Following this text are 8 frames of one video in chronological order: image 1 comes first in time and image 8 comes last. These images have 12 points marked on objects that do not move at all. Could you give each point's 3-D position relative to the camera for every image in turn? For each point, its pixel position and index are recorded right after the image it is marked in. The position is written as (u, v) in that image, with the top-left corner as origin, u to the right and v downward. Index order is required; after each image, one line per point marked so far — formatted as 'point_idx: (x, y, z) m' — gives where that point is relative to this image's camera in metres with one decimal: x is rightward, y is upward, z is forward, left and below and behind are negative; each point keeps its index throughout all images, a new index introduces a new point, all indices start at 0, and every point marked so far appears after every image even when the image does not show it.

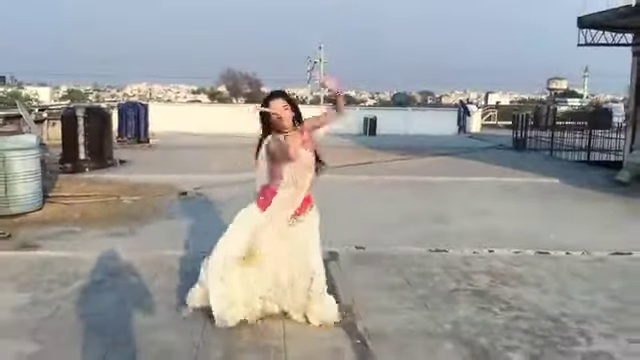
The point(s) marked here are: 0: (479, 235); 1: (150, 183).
0: (+1.7, -0.6, +7.2) m
1: (-2.6, 0.0, +10.6) m
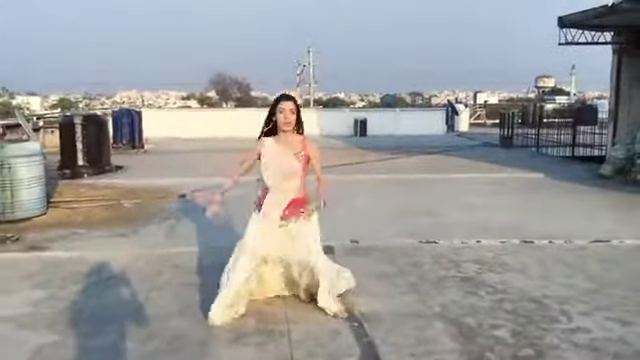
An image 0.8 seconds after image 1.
0: (+1.6, -0.5, +7.5) m
1: (-2.7, -0.1, +10.9) m
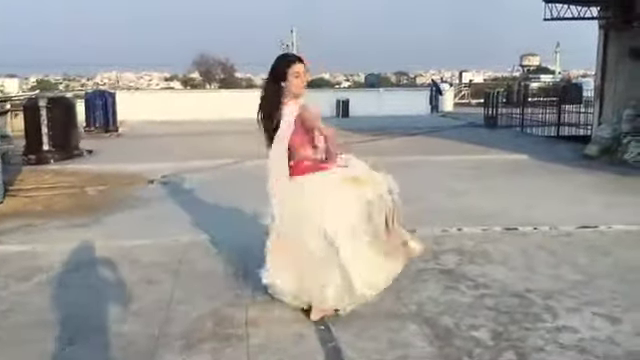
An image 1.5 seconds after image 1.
0: (+1.3, -0.3, +7.1) m
1: (-3.1, +0.1, +10.4) m
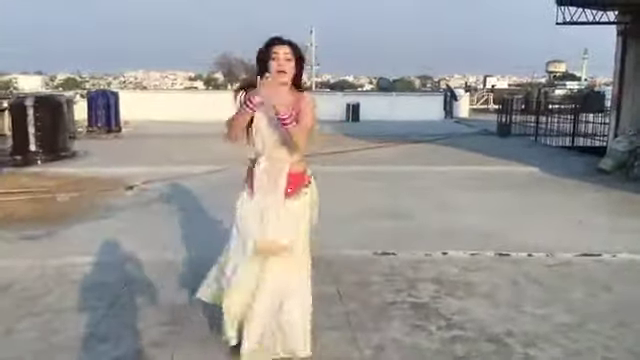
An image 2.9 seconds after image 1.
0: (+1.1, -0.5, +6.5) m
1: (-3.2, 0.0, +9.9) m
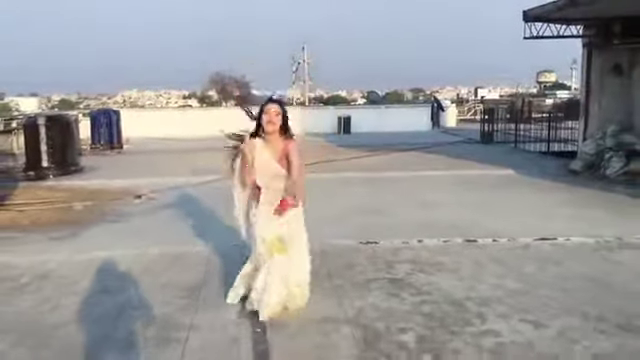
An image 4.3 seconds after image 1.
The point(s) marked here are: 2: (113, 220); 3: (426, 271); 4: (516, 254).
0: (+1.0, -0.5, +7.4) m
1: (-3.3, -0.1, +10.8) m
2: (-2.4, -0.5, +8.2) m
3: (+0.9, -0.7, +5.6) m
4: (+1.7, -0.7, +6.1) m
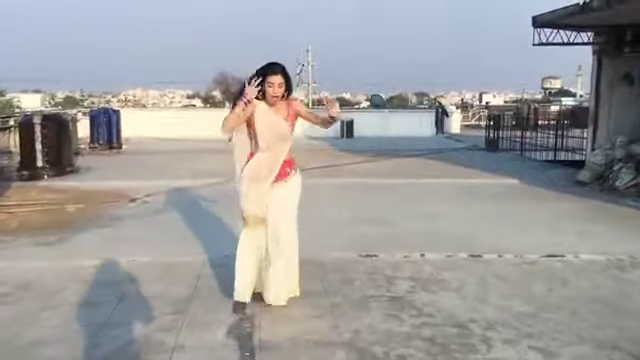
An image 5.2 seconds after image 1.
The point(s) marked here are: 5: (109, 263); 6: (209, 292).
0: (+1.0, -0.6, +7.1) m
1: (-3.3, -0.1, +10.5) m
2: (-2.5, -0.5, +7.9) m
3: (+0.8, -0.8, +5.3) m
4: (+1.7, -0.8, +5.8) m
5: (-1.9, -0.7, +6.1) m
6: (-0.8, -0.8, +5.2) m
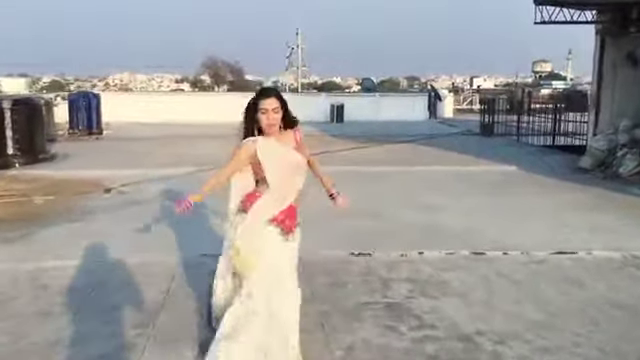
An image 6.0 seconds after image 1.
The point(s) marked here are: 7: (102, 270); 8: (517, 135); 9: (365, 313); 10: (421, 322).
0: (+0.9, -0.5, +6.5) m
1: (-3.4, 0.0, +9.8) m
2: (-2.6, -0.4, +7.3) m
3: (+0.7, -0.8, +4.7) m
4: (+1.6, -0.7, +5.3) m
5: (-2.0, -0.7, +5.5) m
6: (-0.9, -0.8, +4.6) m
7: (-1.7, -0.7, +5.3) m
8: (+4.5, +1.0, +15.8) m
9: (+0.3, -0.8, +4.3) m
10: (+0.6, -0.9, +4.2) m
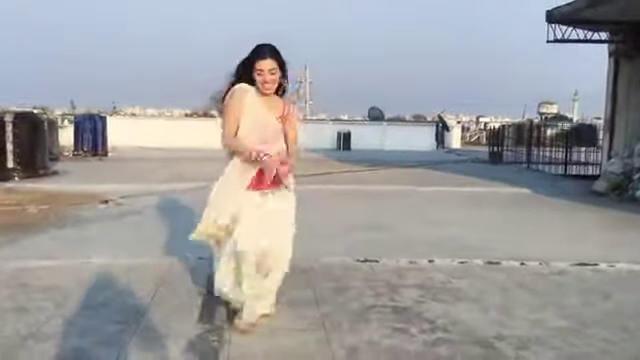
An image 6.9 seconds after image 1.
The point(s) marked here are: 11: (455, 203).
0: (+0.9, -0.6, +6.1) m
1: (-3.4, -0.2, +9.5) m
2: (-2.5, -0.5, +7.0) m
3: (+0.8, -0.8, +4.4) m
4: (+1.6, -0.7, +4.9) m
5: (-1.9, -0.6, +5.2) m
6: (-0.9, -0.7, +4.3) m
7: (-1.6, -0.7, +5.0) m
8: (+4.7, +0.4, +15.5) m
9: (+0.3, -0.8, +4.0) m
10: (+0.6, -0.8, +3.8) m
11: (+1.8, -0.3, +9.0) m
